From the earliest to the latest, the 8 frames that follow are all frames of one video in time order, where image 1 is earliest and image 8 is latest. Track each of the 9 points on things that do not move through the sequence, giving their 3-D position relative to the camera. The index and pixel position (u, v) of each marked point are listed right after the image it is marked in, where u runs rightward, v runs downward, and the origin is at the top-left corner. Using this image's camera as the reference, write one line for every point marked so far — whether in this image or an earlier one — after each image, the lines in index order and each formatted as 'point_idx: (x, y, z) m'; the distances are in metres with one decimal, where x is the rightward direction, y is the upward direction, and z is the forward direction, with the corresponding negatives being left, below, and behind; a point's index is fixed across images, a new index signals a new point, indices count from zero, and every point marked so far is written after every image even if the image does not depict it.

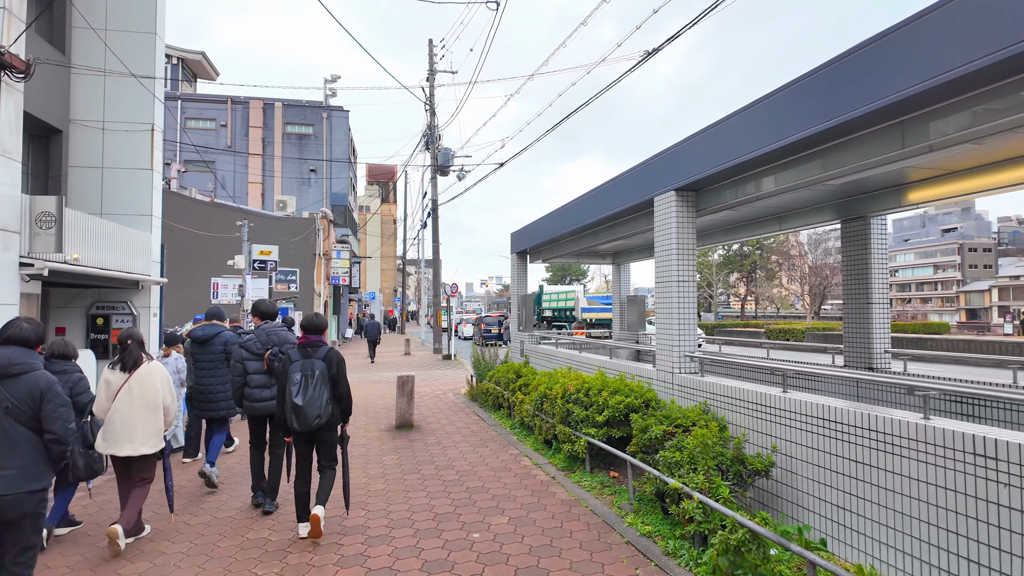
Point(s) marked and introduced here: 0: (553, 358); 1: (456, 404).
0: (+0.6, -1.2, +9.5) m
1: (-1.0, -2.1, +10.7) m
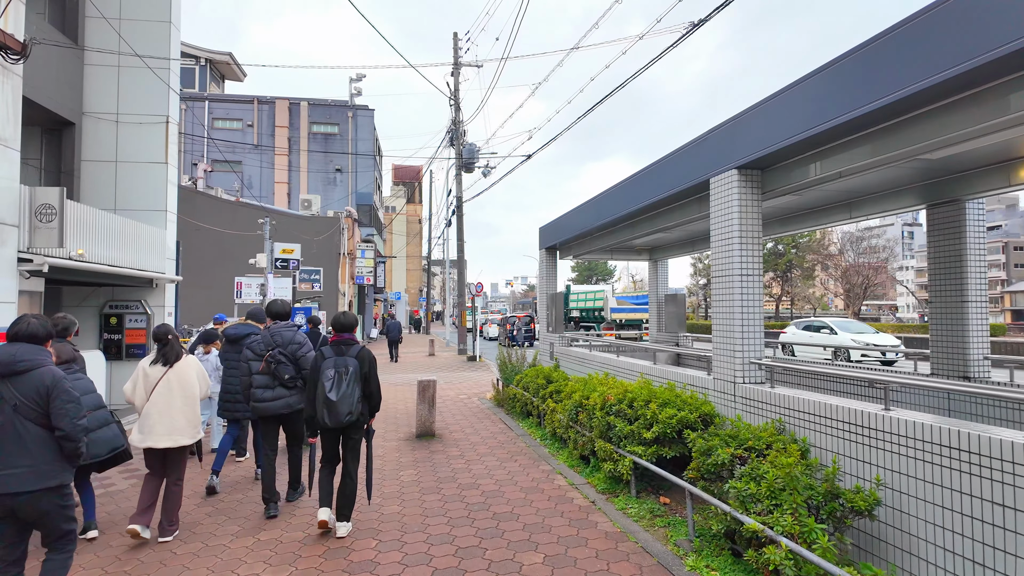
0: (+1.1, -1.2, +8.7) m
1: (-0.5, -2.1, +10.0) m
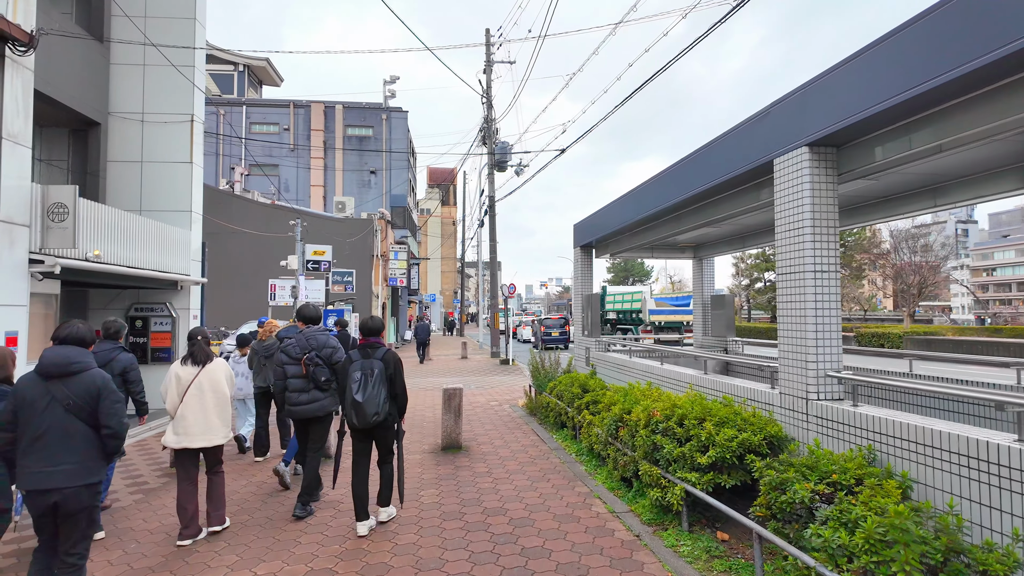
0: (+1.5, -1.2, +8.0) m
1: (0.0, -2.1, +9.4) m
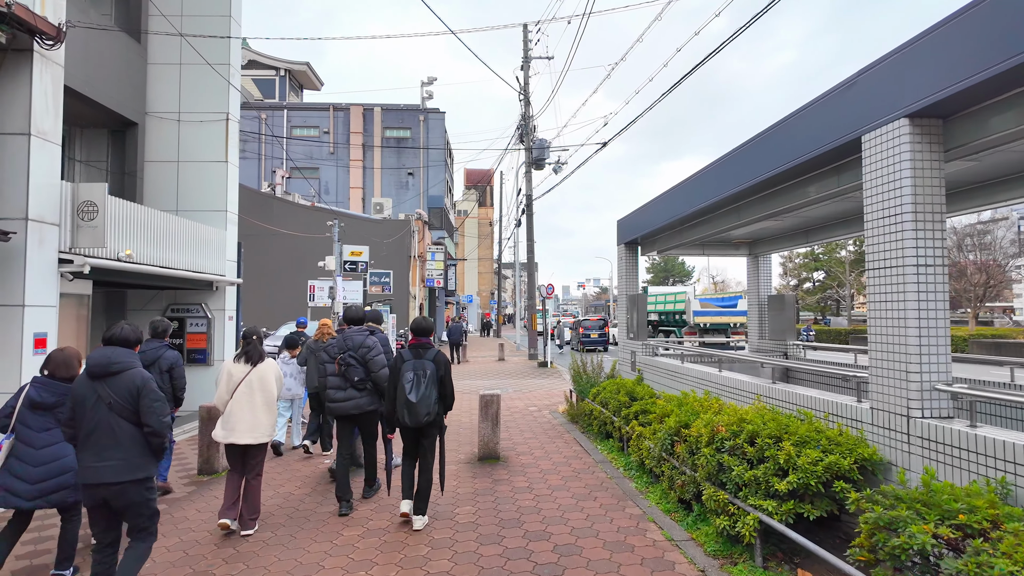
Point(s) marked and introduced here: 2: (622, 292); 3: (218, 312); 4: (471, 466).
0: (+2.0, -1.2, +7.5) m
1: (+0.6, -2.1, +8.9) m
2: (+1.8, -0.1, +9.5) m
3: (-5.4, -0.4, +10.8) m
4: (-0.5, -2.0, +6.5) m
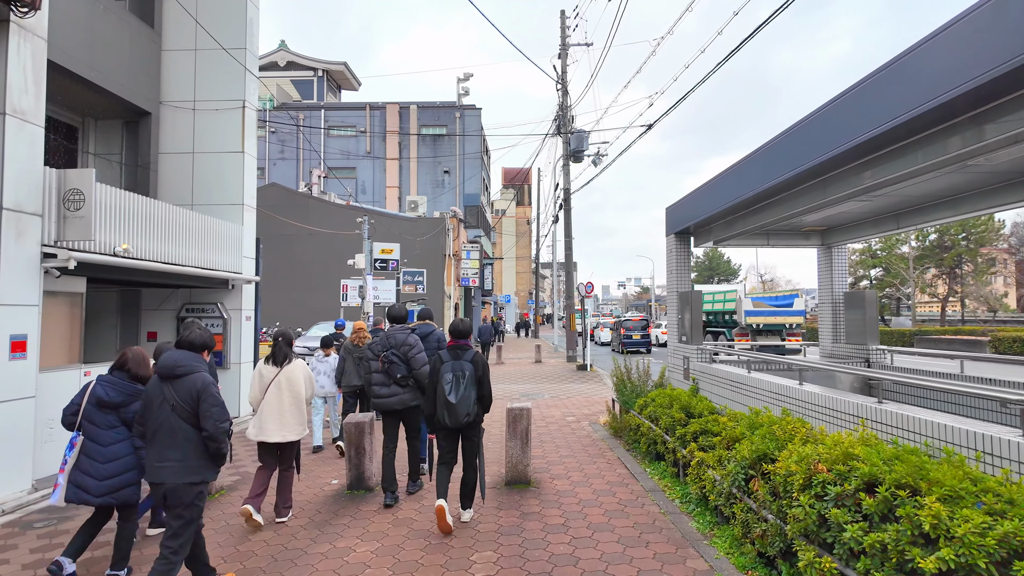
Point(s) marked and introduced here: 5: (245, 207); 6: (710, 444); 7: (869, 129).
0: (+2.4, -1.1, +6.3) m
1: (+1.1, -2.0, +7.9) m
2: (+2.3, 0.0, +8.4) m
3: (-4.8, -0.4, +10.1) m
4: (-0.1, -1.9, +5.6) m
5: (-4.7, +1.4, +10.2) m
6: (+1.6, -1.3, +4.9) m
7: (+2.8, +1.2, +4.8) m
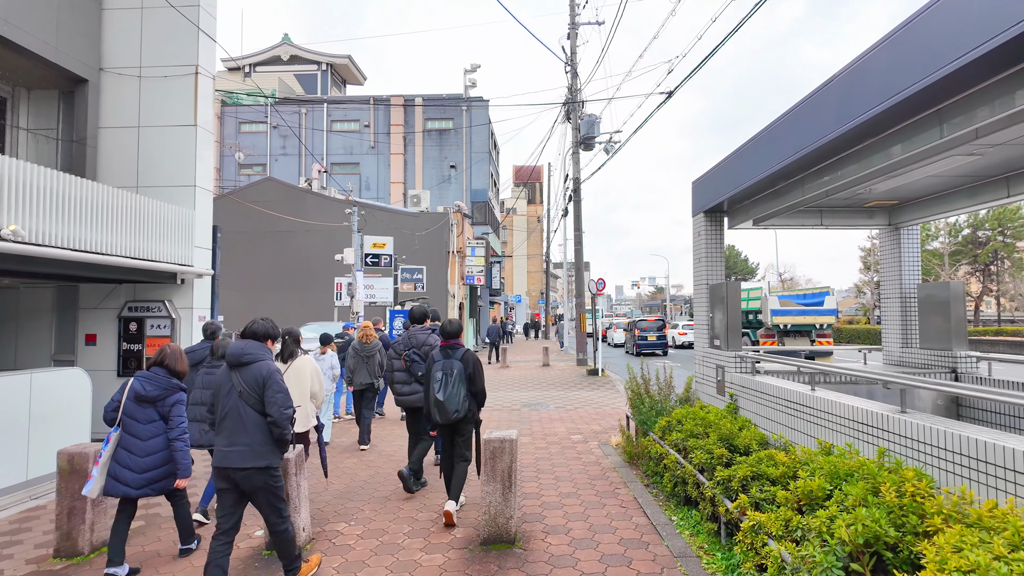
0: (+2.3, -1.0, +4.8) m
1: (+1.0, -2.0, +6.4) m
2: (+2.2, +0.1, +6.9) m
3: (-4.9, -0.3, +8.8) m
4: (-0.3, -1.9, +4.1) m
5: (-4.7, +1.5, +8.8) m
6: (+1.4, -1.2, +3.3) m
7: (+2.6, +1.3, +3.3) m
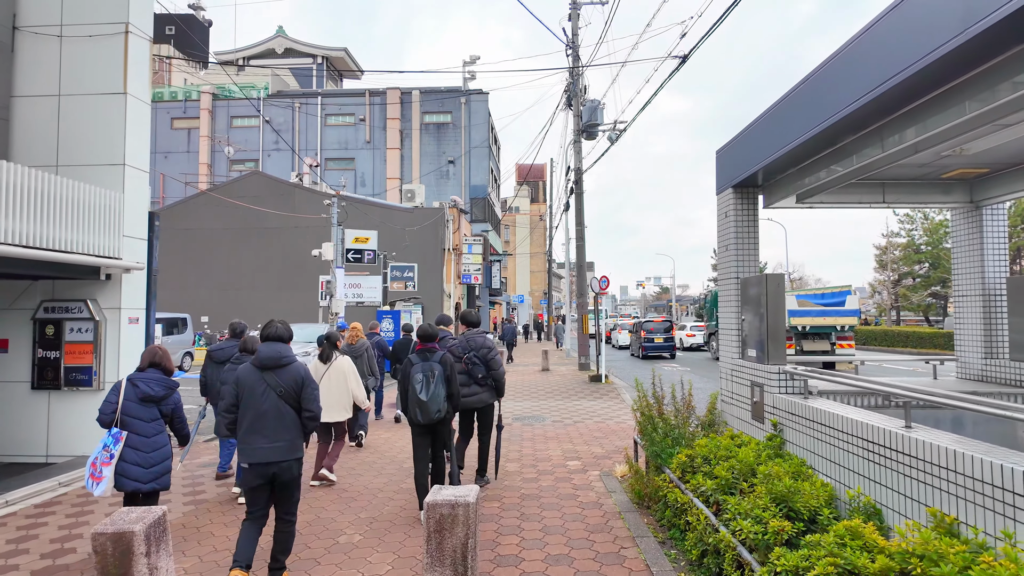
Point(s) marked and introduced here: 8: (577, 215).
0: (+2.1, -1.0, +3.4) m
1: (+0.8, -1.9, +5.0) m
2: (+2.0, +0.1, +5.5) m
3: (-5.1, -0.3, +7.5) m
4: (-0.5, -1.8, +2.7) m
5: (-4.9, +1.5, +7.5) m
6: (+1.2, -1.1, +2.0) m
7: (+2.4, +1.3, +1.9) m
8: (+2.1, +2.3, +18.6) m
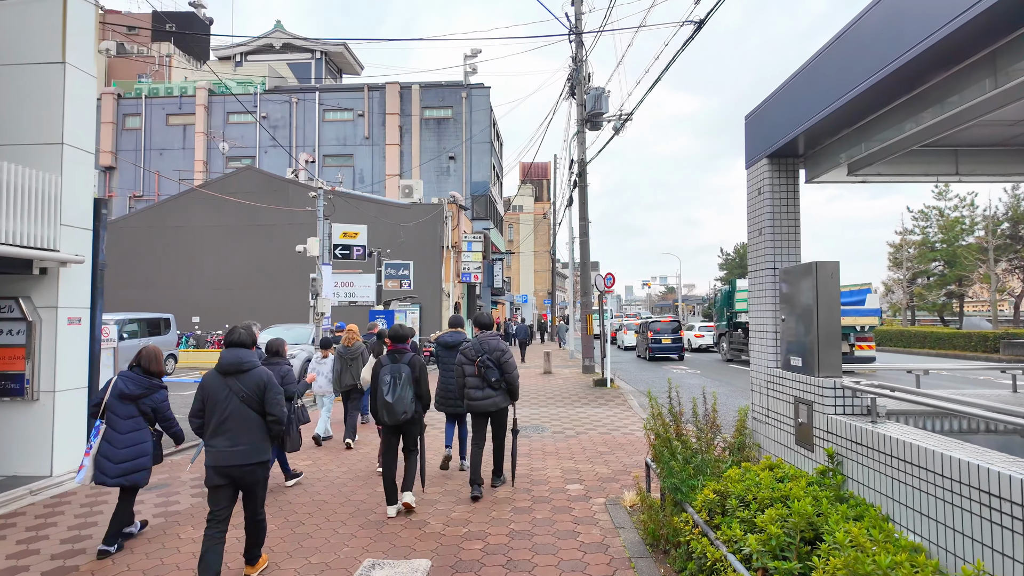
0: (+1.9, -0.9, +2.5) m
1: (+0.7, -1.9, +4.1) m
2: (+1.9, +0.2, +4.6) m
3: (-5.1, -0.3, +6.6) m
4: (-0.6, -1.8, +1.8) m
5: (-5.0, +1.6, +6.6) m
6: (+1.1, -1.1, +1.0) m
7: (+2.2, +1.4, +1.0) m
8: (+2.1, +2.4, +17.6) m
